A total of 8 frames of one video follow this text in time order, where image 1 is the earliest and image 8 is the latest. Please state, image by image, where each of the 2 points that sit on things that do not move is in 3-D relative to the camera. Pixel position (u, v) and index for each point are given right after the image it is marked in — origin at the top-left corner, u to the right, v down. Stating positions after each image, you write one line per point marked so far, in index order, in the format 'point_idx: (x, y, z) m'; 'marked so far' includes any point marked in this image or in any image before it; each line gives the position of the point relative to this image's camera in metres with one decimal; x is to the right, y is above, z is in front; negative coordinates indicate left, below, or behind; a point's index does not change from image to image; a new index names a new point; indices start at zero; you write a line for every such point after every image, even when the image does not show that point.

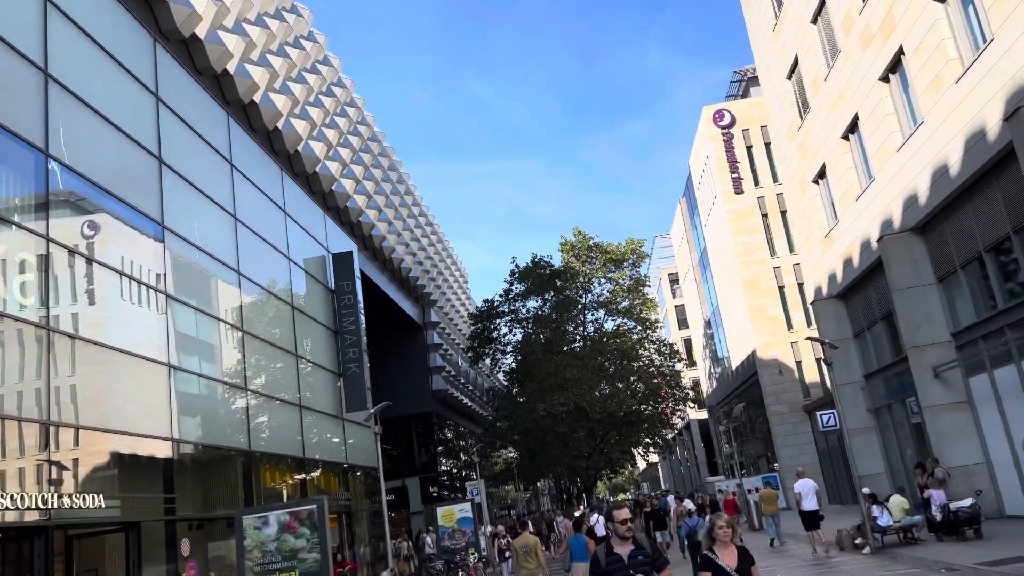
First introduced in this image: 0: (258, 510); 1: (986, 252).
0: (-3.5, -3.1, +11.3) m
1: (+10.2, +0.8, +17.5) m
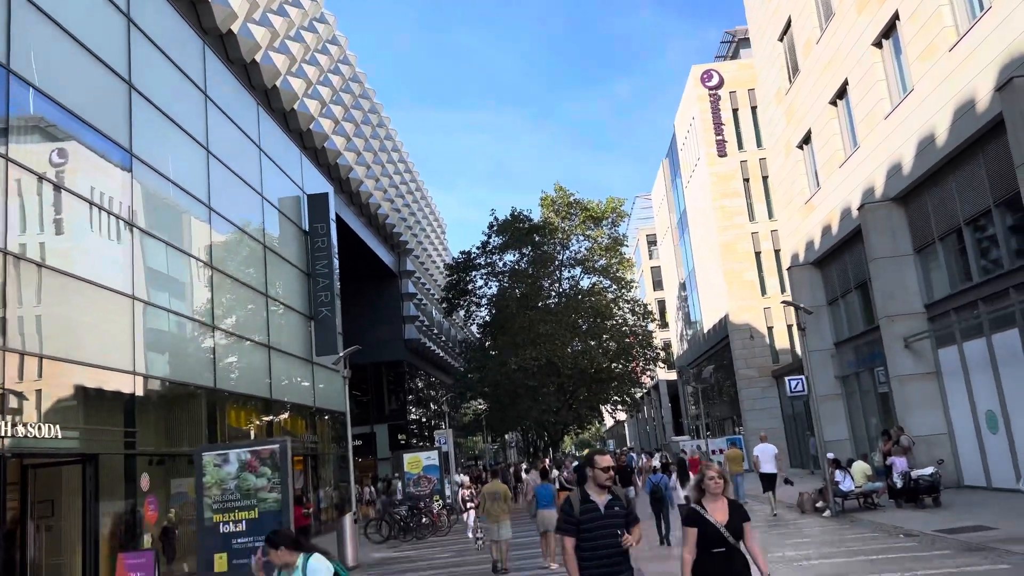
0: (-4.0, -2.2, +11.1) m
1: (+9.7, +1.4, +17.4) m
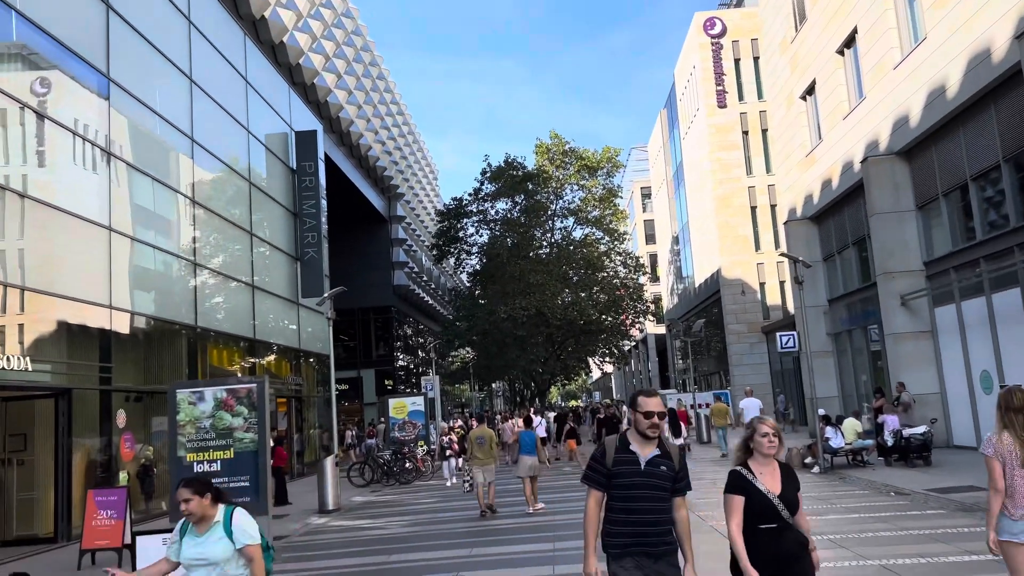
0: (-4.2, -1.3, +10.7) m
1: (+9.6, +2.3, +16.9) m
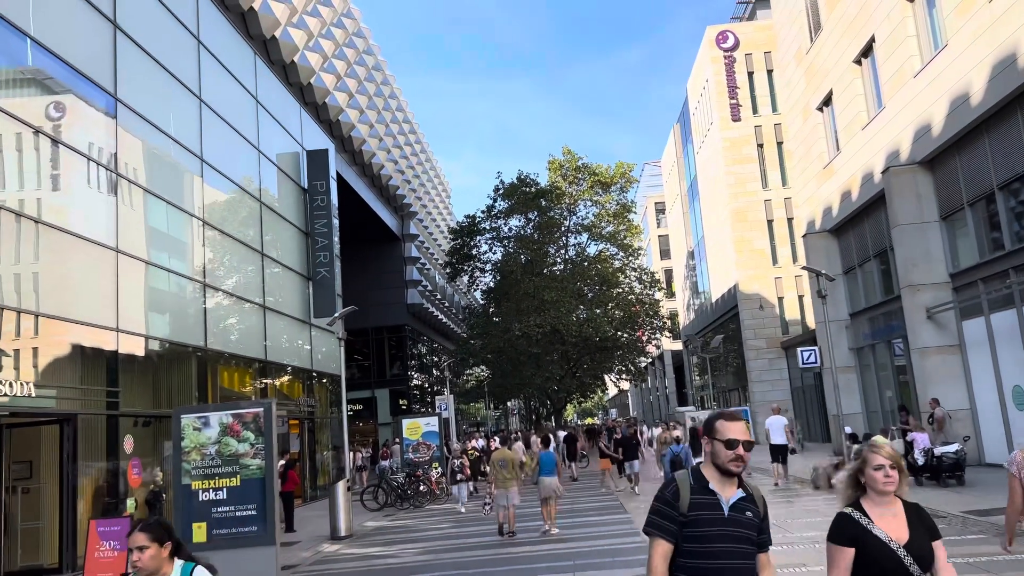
0: (-4.0, -1.5, +10.3) m
1: (+9.8, +2.0, +16.4) m
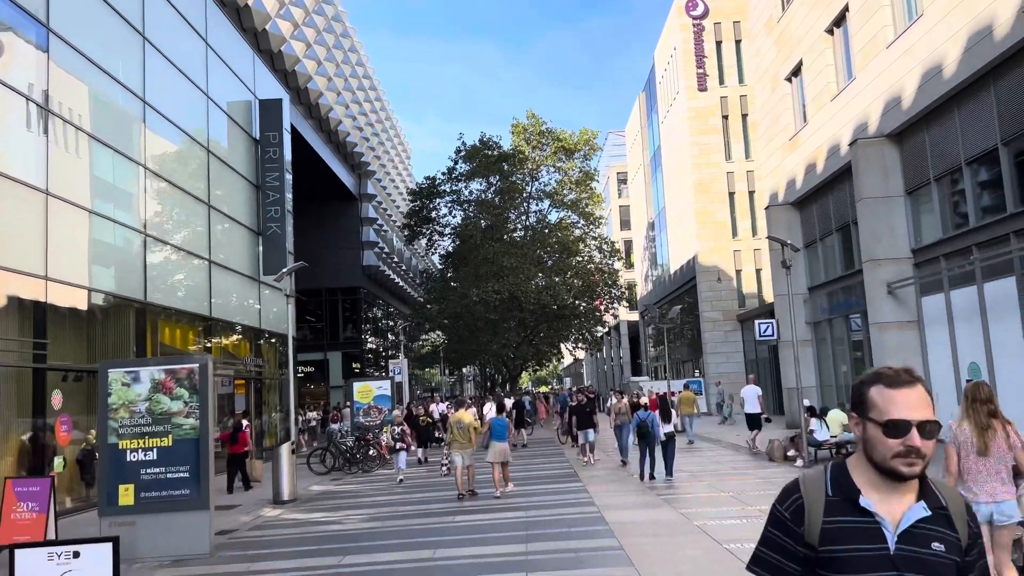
0: (-4.5, -0.9, +9.6) m
1: (+9.1, +2.5, +16.2) m
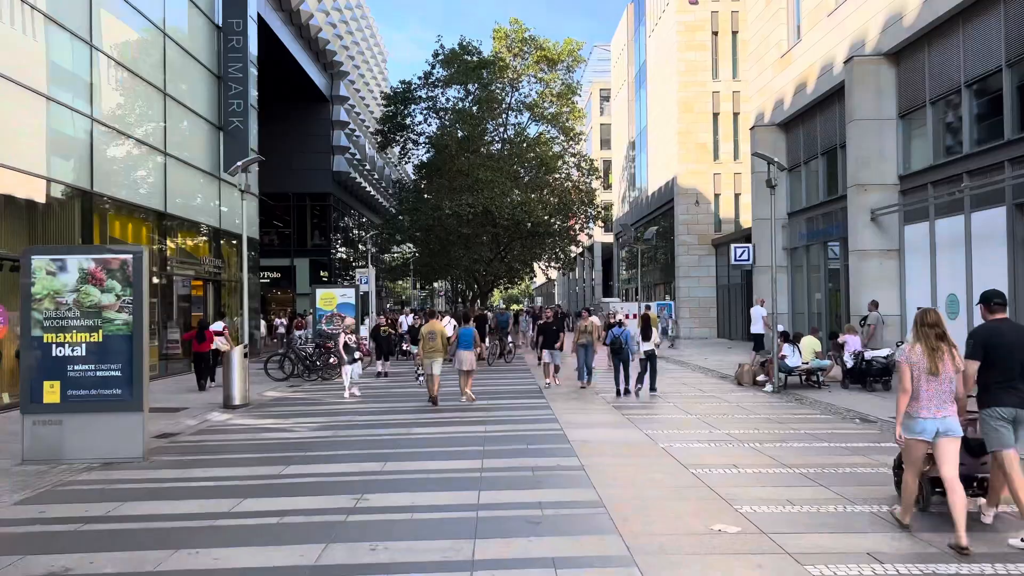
0: (-4.9, +0.4, +8.7) m
1: (+8.6, +3.8, +15.5) m
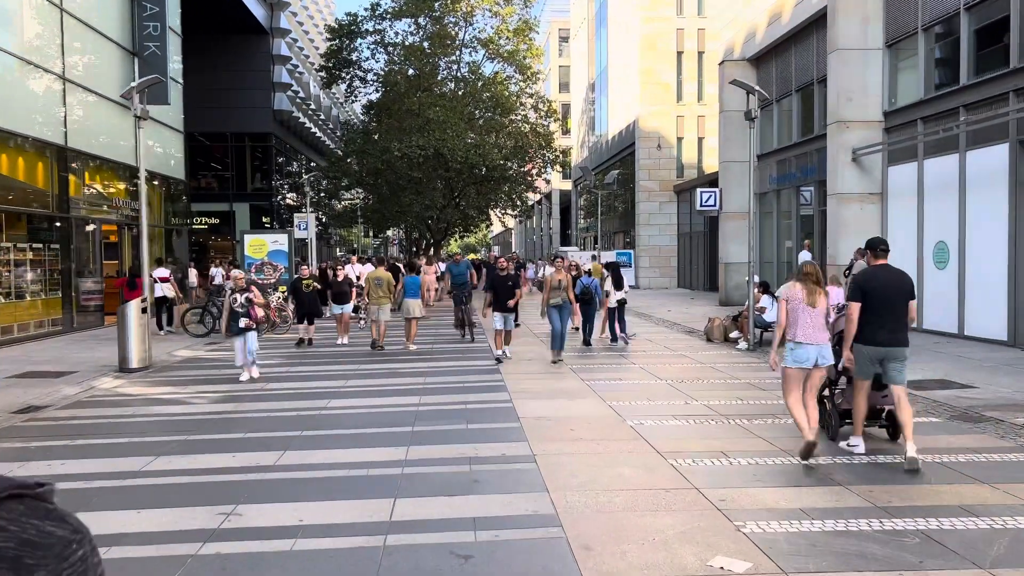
0: (-5.5, +0.9, +6.6) m
1: (+7.7, +4.8, +13.8) m
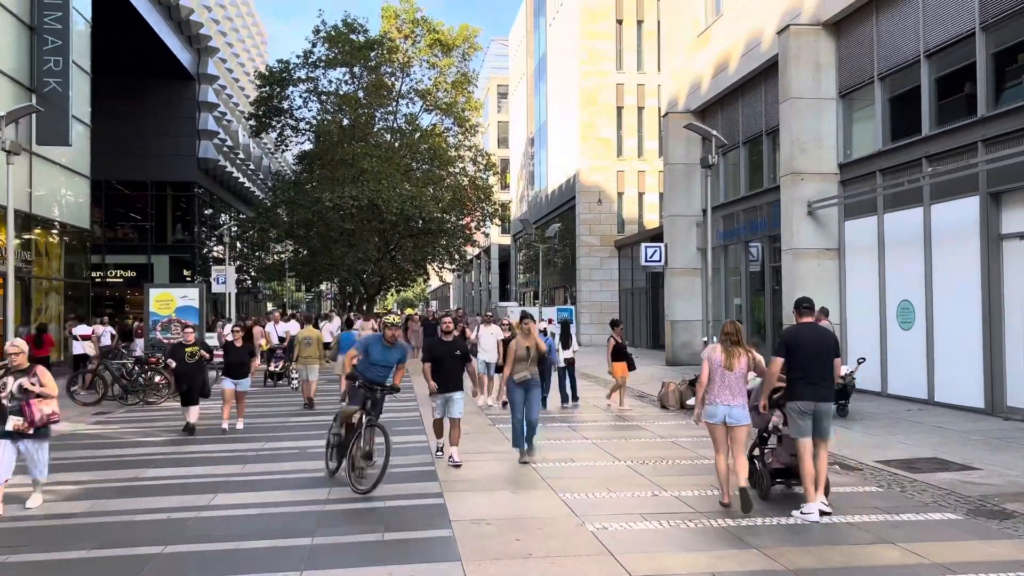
0: (-5.9, +0.5, +4.8) m
1: (+6.7, +3.8, +13.2) m
